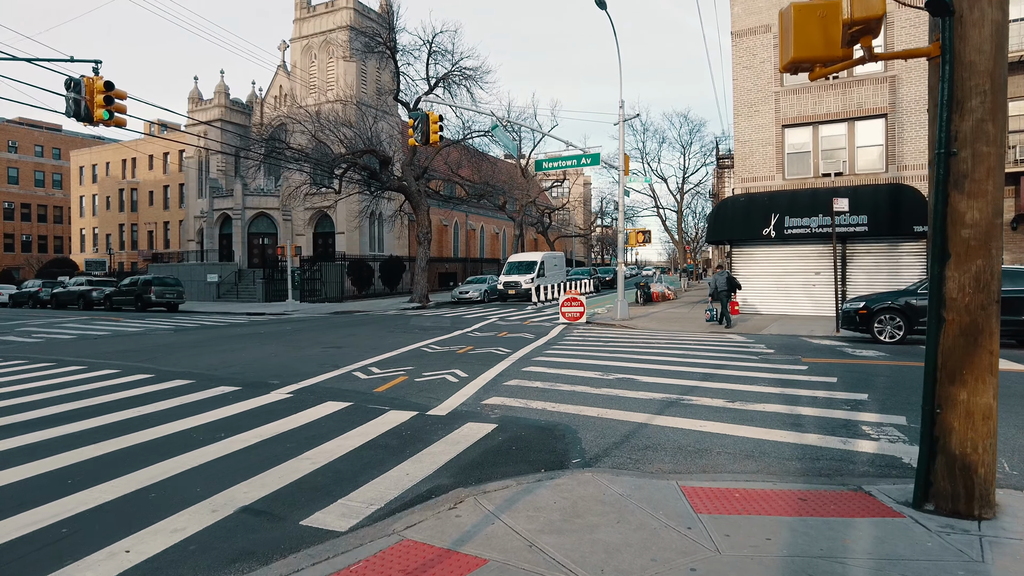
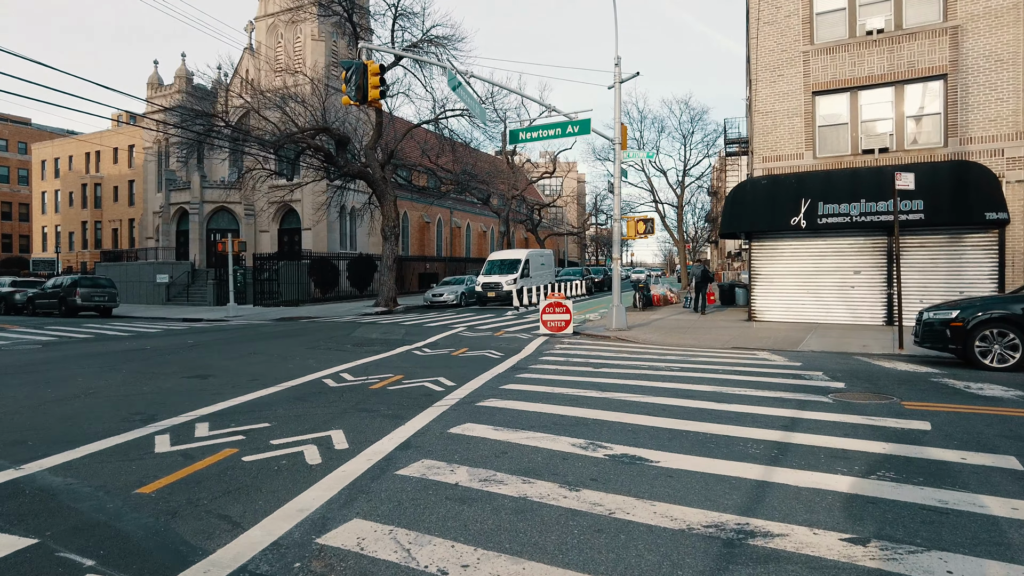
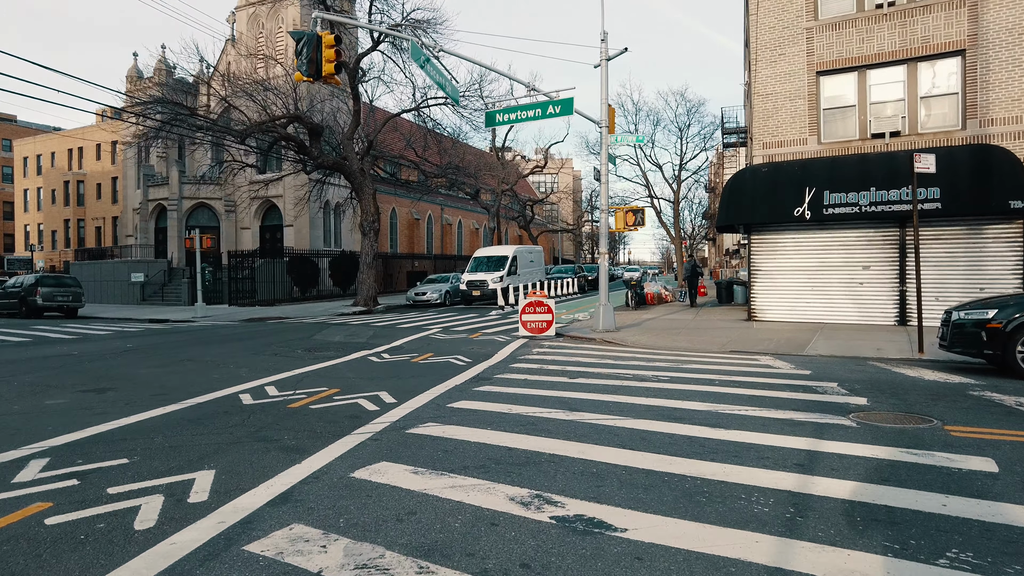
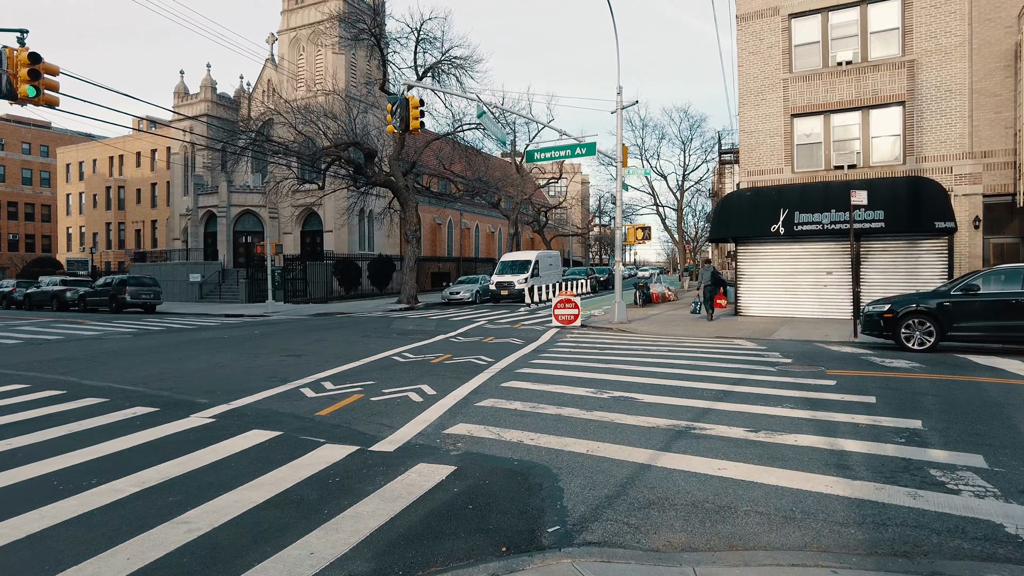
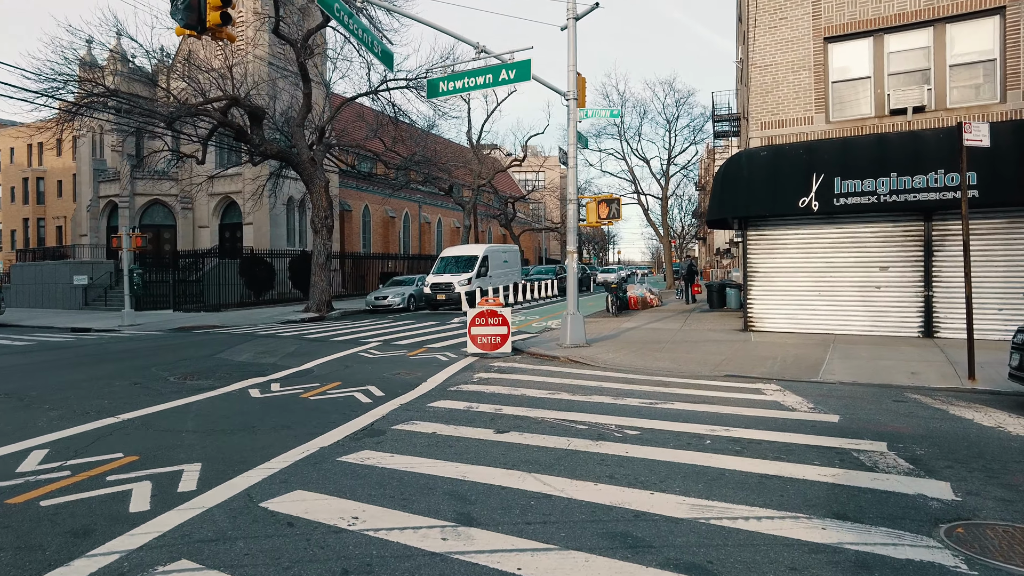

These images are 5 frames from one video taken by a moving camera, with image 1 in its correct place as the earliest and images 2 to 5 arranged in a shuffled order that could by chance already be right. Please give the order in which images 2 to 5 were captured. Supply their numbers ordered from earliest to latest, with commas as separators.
4, 2, 3, 5
